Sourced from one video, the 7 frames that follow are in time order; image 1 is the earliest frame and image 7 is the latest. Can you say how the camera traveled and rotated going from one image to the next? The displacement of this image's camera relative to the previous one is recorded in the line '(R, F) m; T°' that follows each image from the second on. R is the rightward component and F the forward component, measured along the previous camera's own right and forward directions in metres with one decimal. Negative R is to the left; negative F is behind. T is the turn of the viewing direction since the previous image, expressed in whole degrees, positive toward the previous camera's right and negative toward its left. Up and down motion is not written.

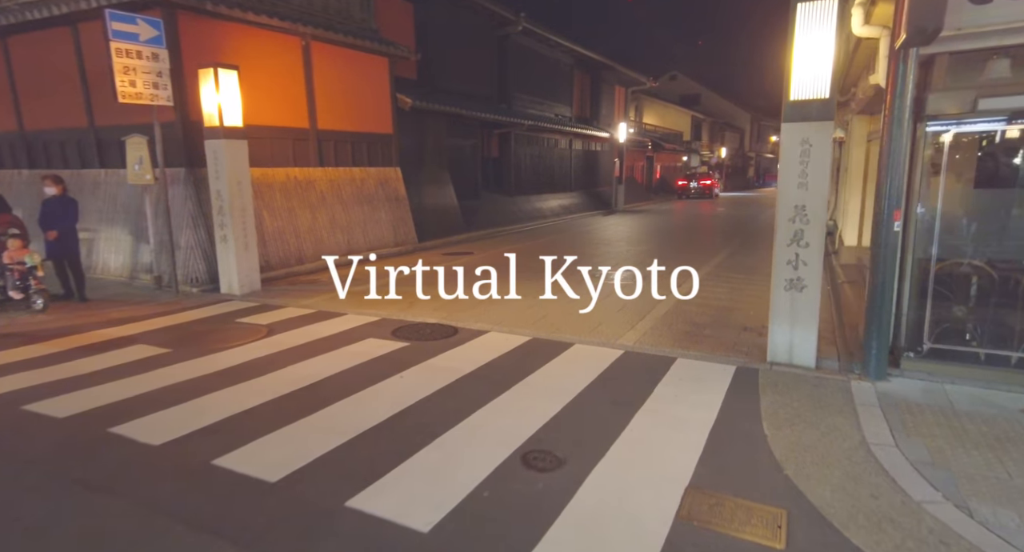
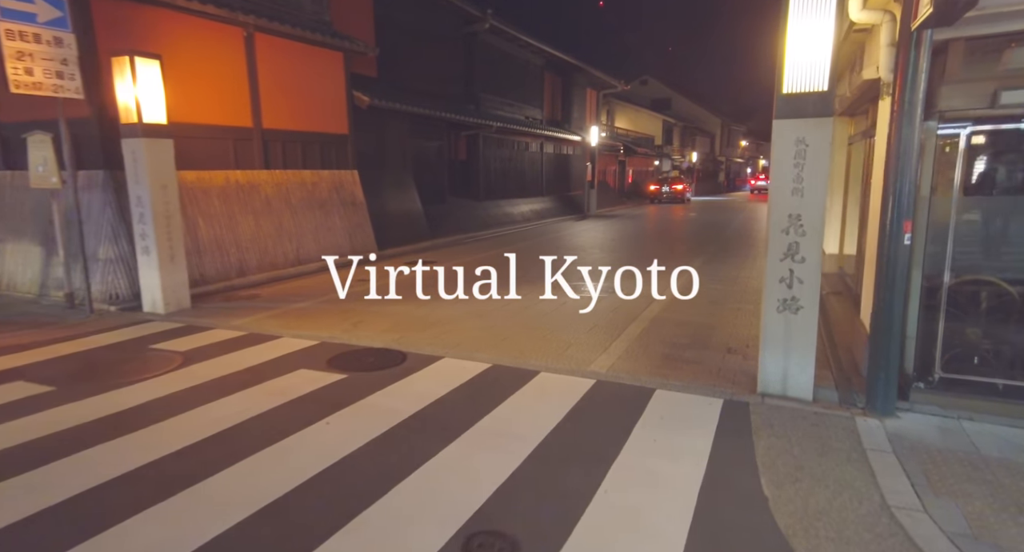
(+0.2, +0.7) m; +3°
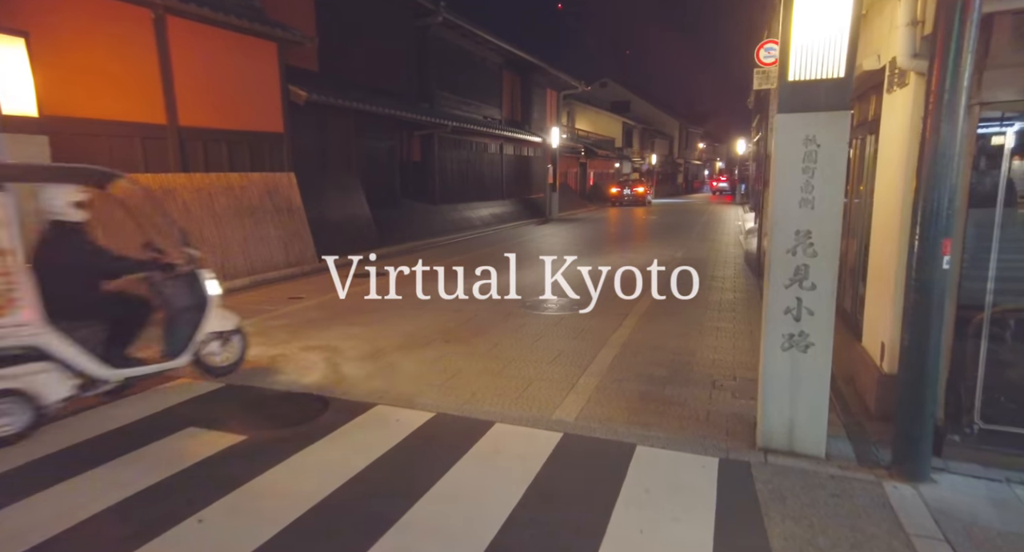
(+0.1, +0.9) m; +4°
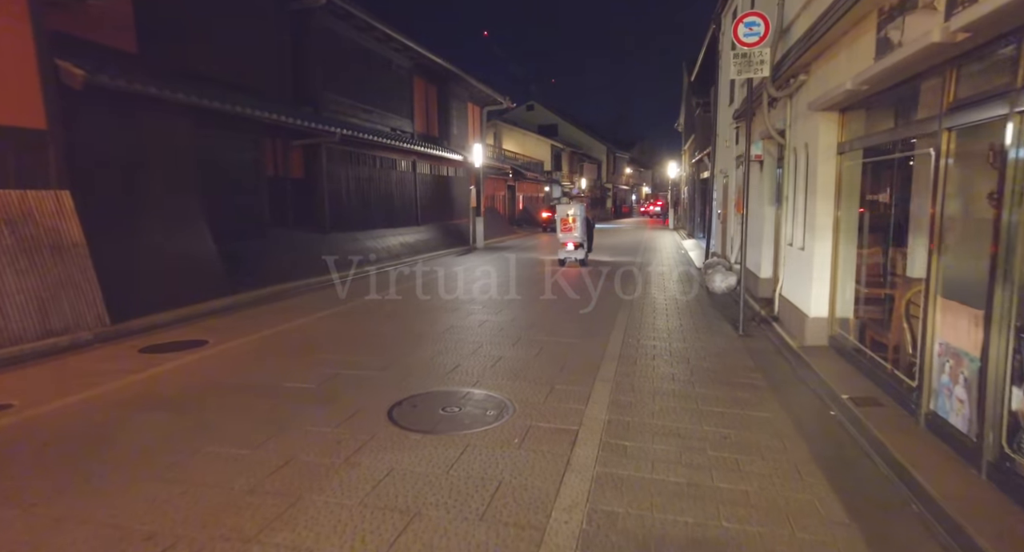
(+0.5, +3.0) m; +7°
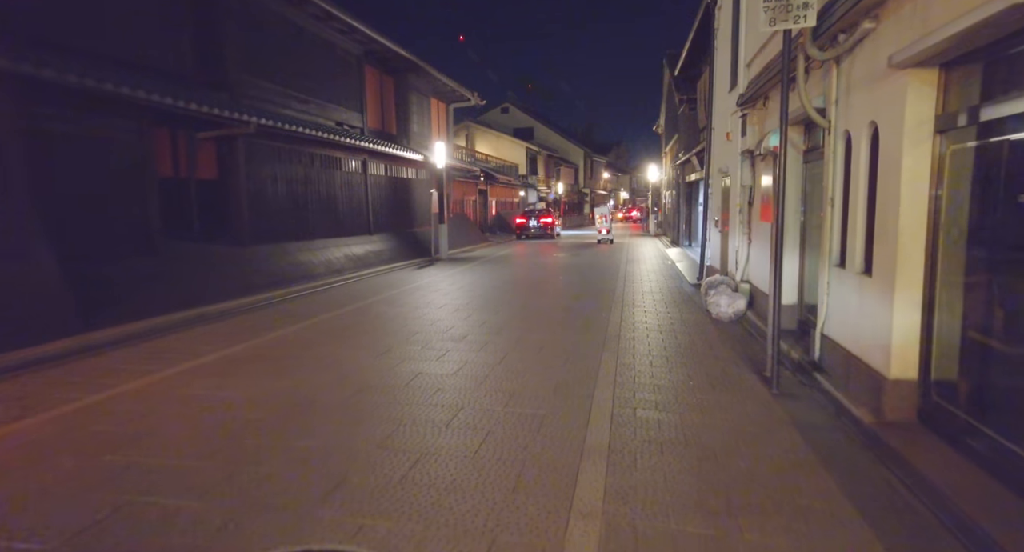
(+0.4, +2.3) m; +2°
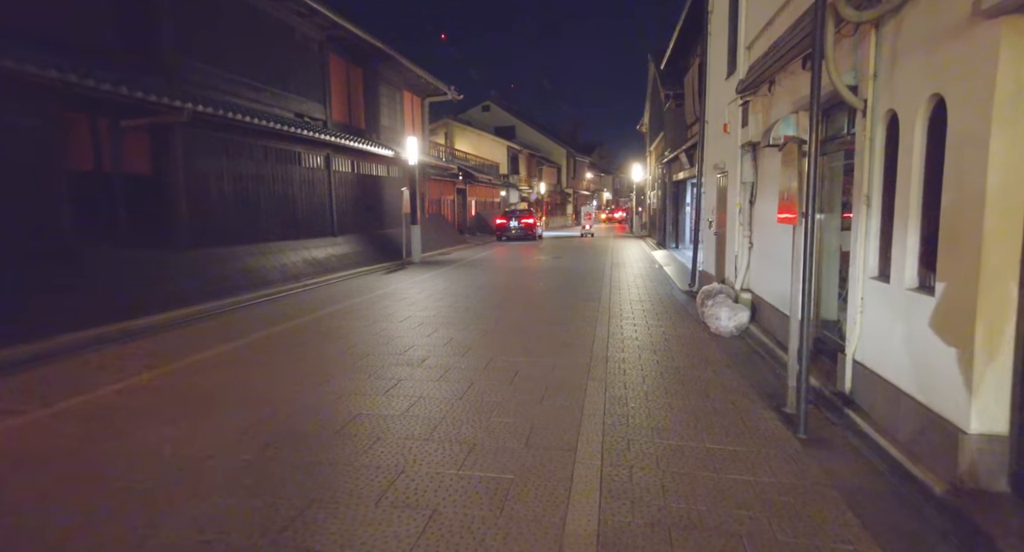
(+0.2, +1.2) m; +2°
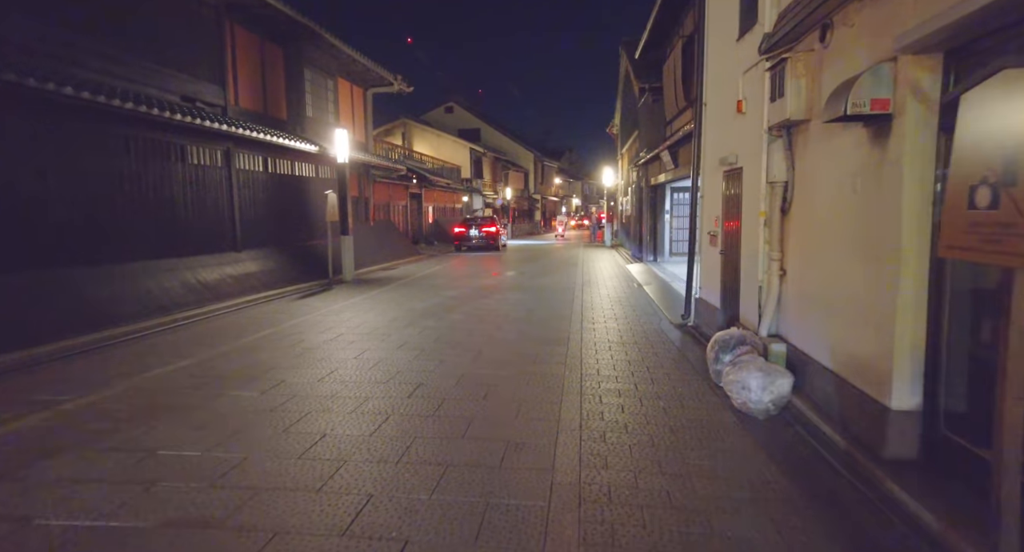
(+0.5, +2.9) m; +3°
